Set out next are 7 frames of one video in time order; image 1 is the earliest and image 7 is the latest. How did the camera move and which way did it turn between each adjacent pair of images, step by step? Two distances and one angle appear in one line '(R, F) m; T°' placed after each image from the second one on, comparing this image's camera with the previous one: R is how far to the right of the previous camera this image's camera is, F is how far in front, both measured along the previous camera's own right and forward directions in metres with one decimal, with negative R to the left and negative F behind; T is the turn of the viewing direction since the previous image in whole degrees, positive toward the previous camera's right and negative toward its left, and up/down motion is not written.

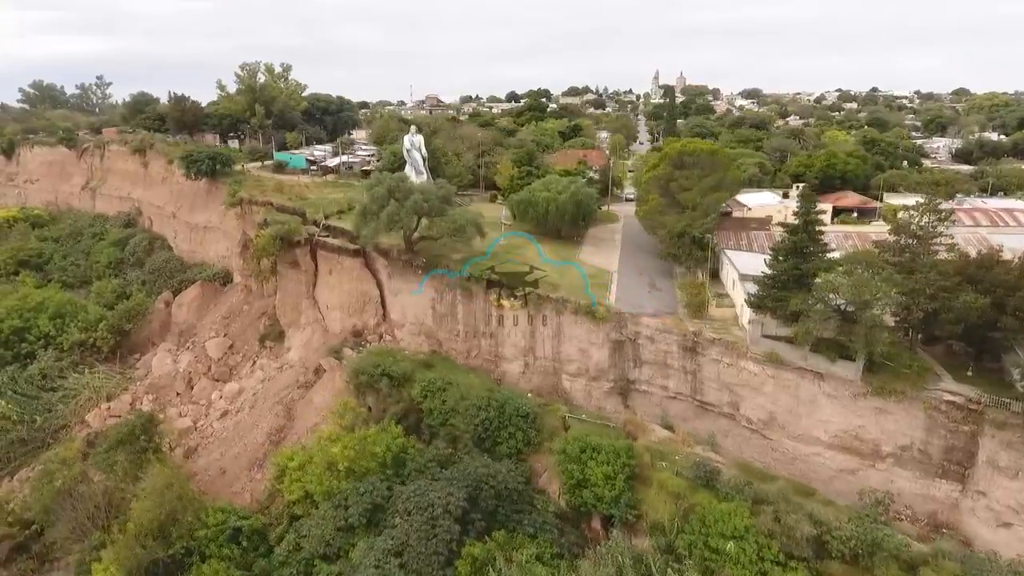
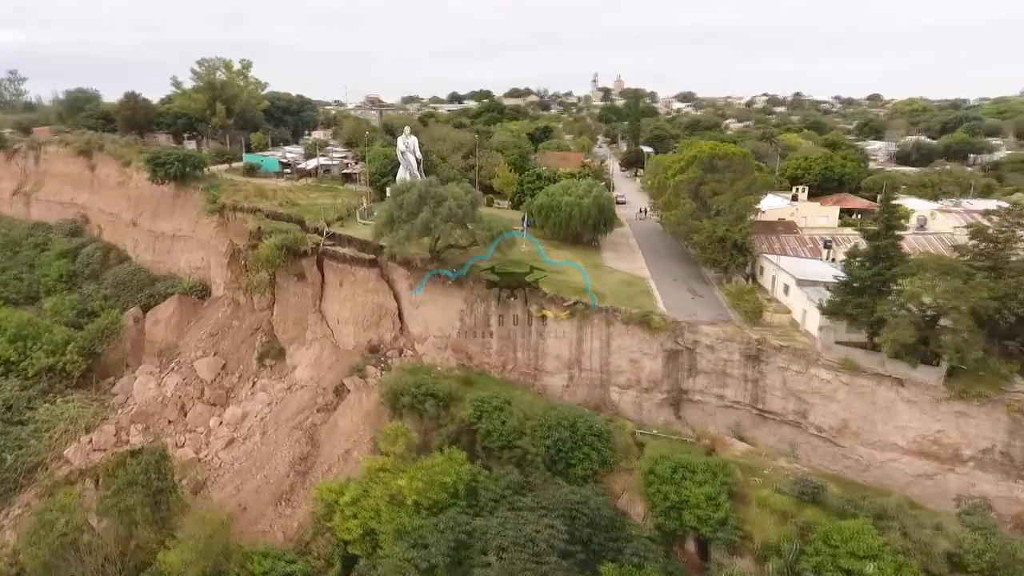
(-3.1, +1.1) m; +6°
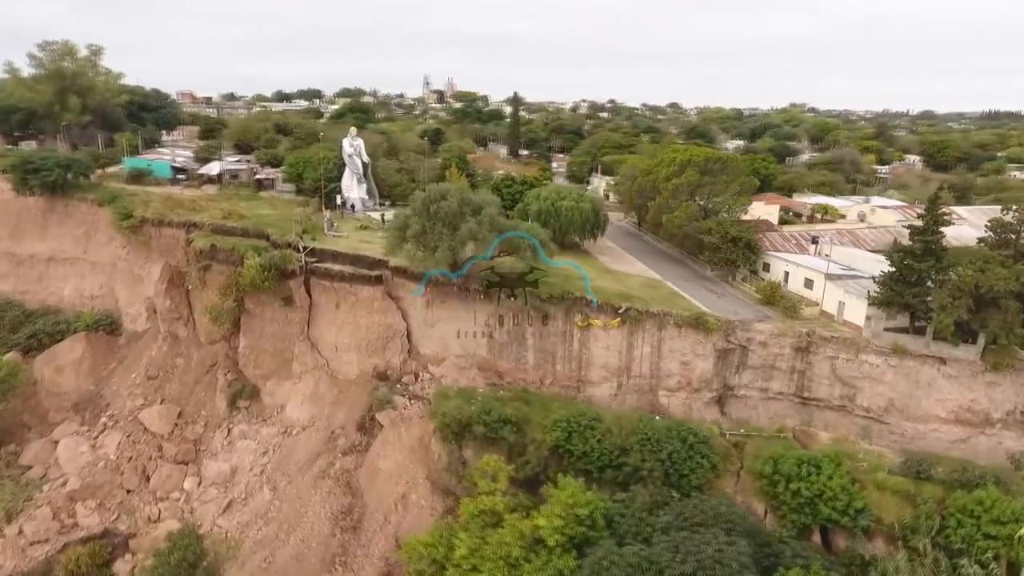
(-6.0, +1.9) m; +16°
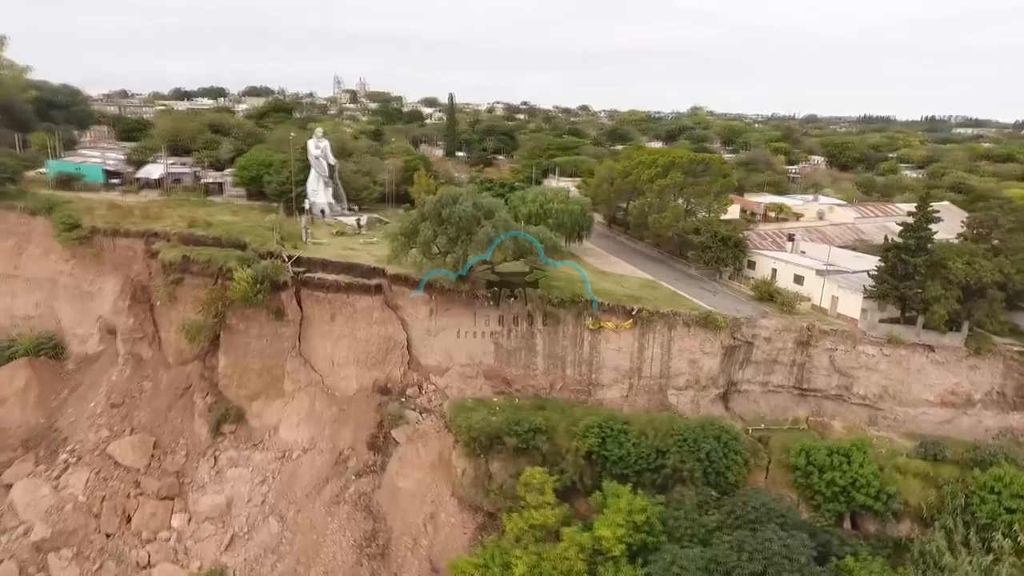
(-2.7, +0.6) m; +8°
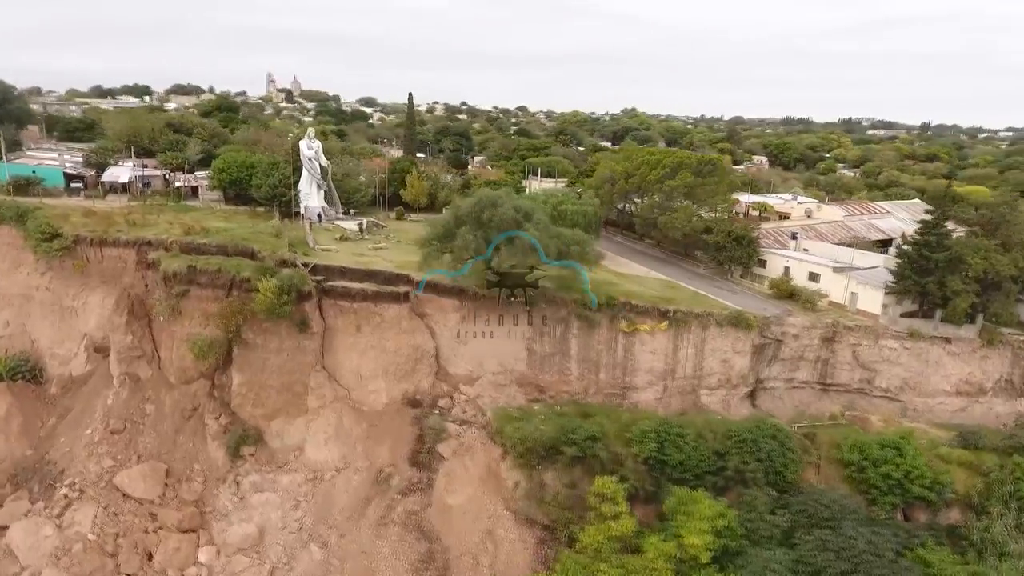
(-2.7, +0.6) m; +6°
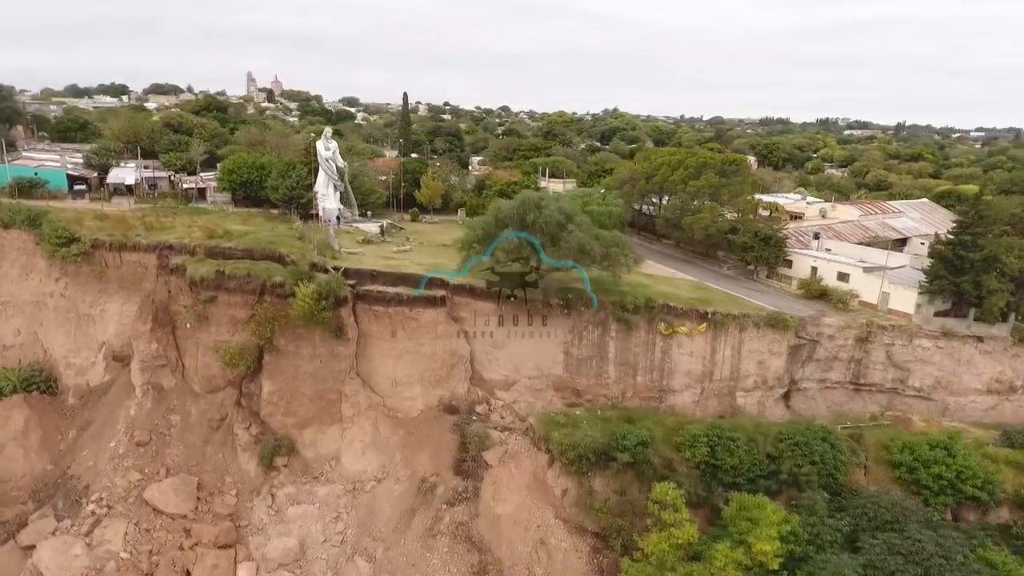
(-1.5, +0.3) m; +2°
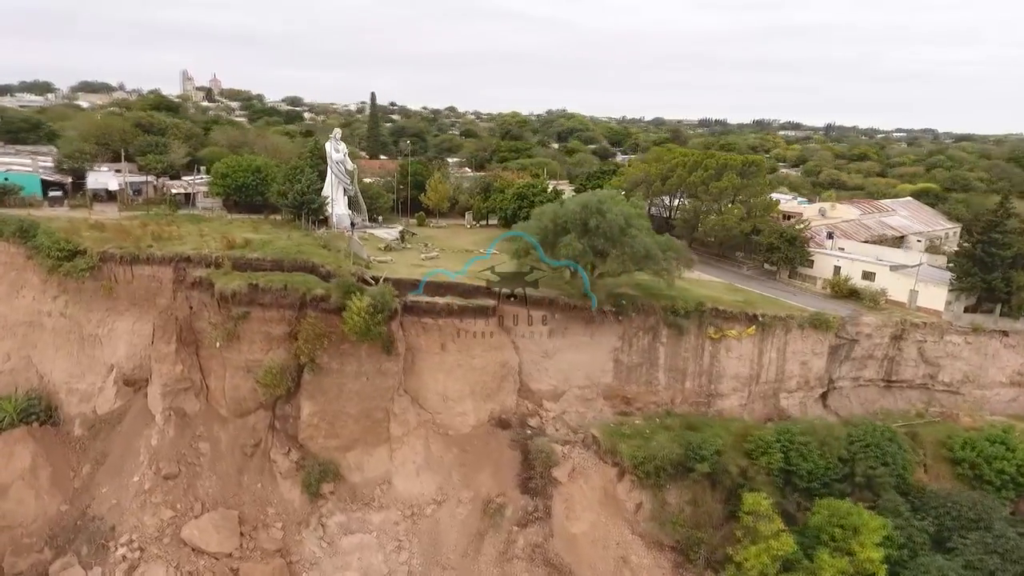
(-2.7, +0.8) m; +5°
